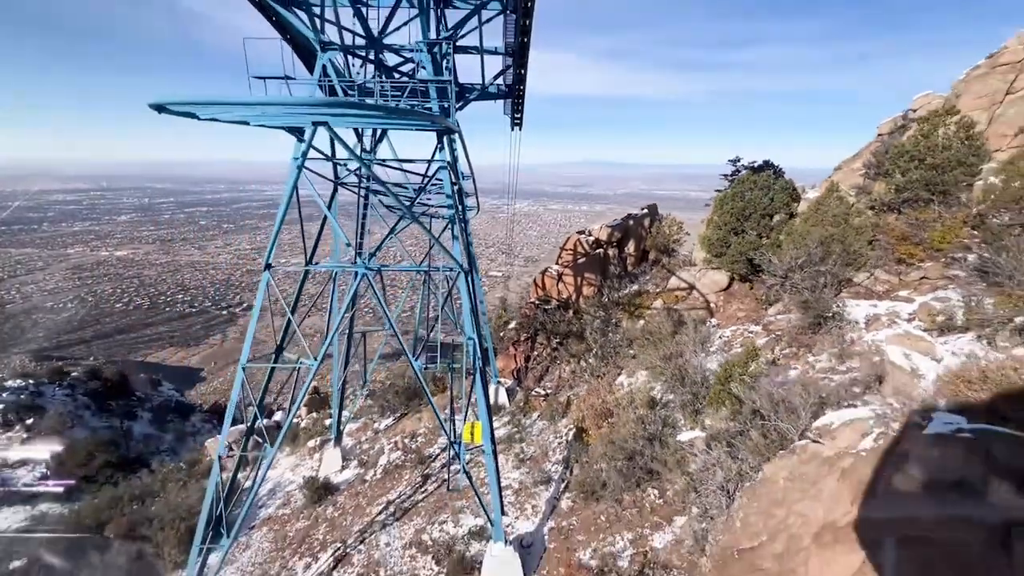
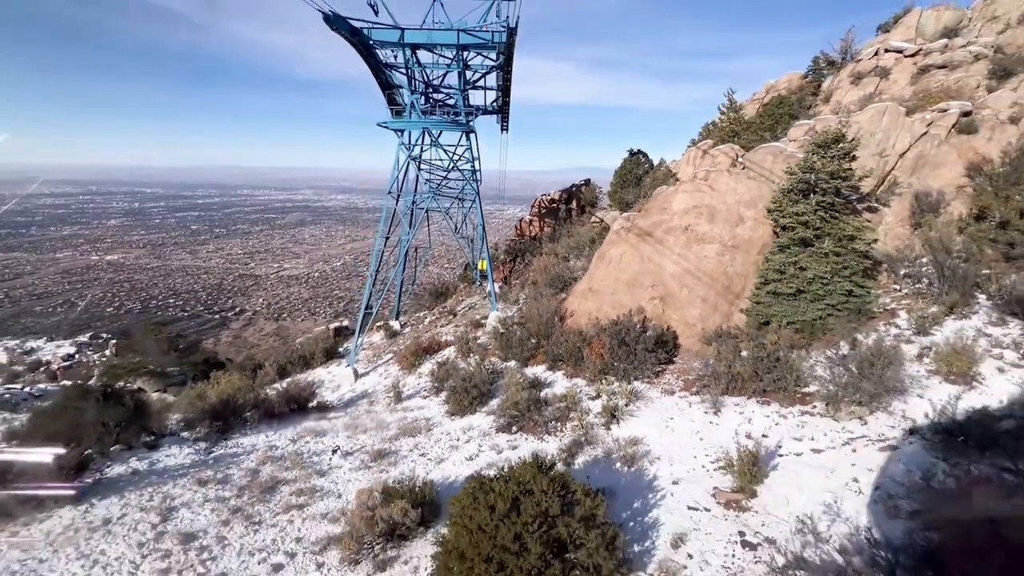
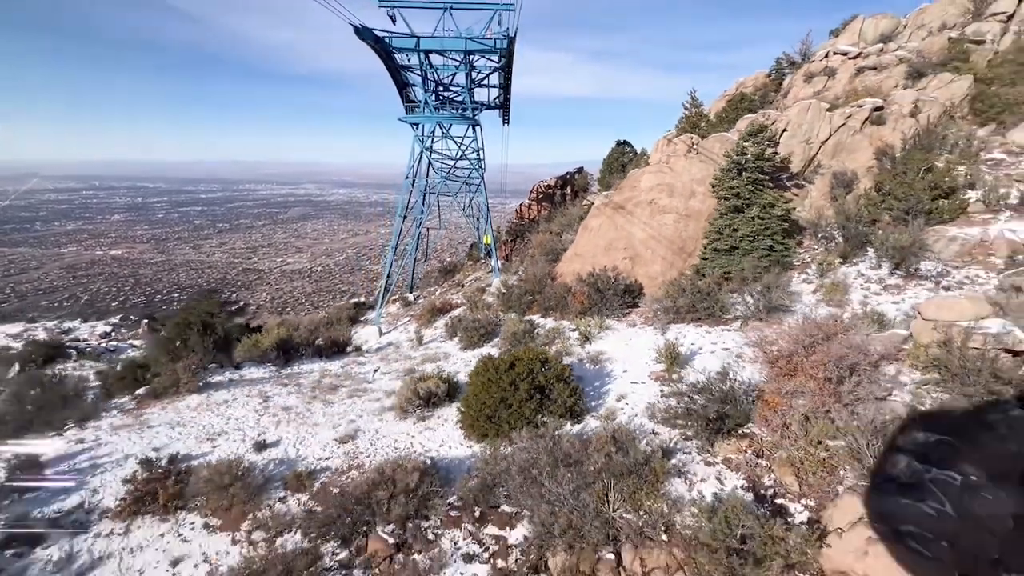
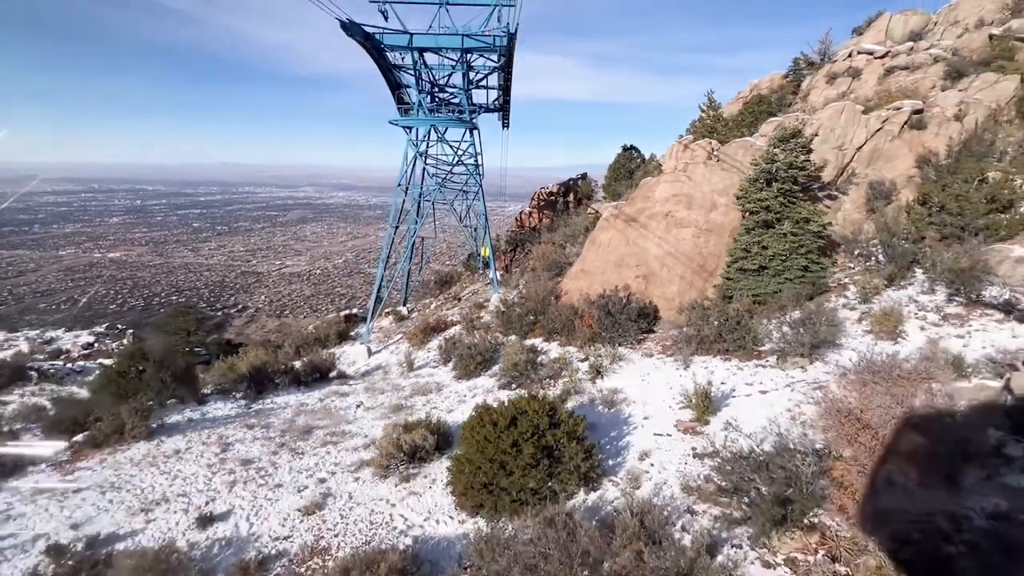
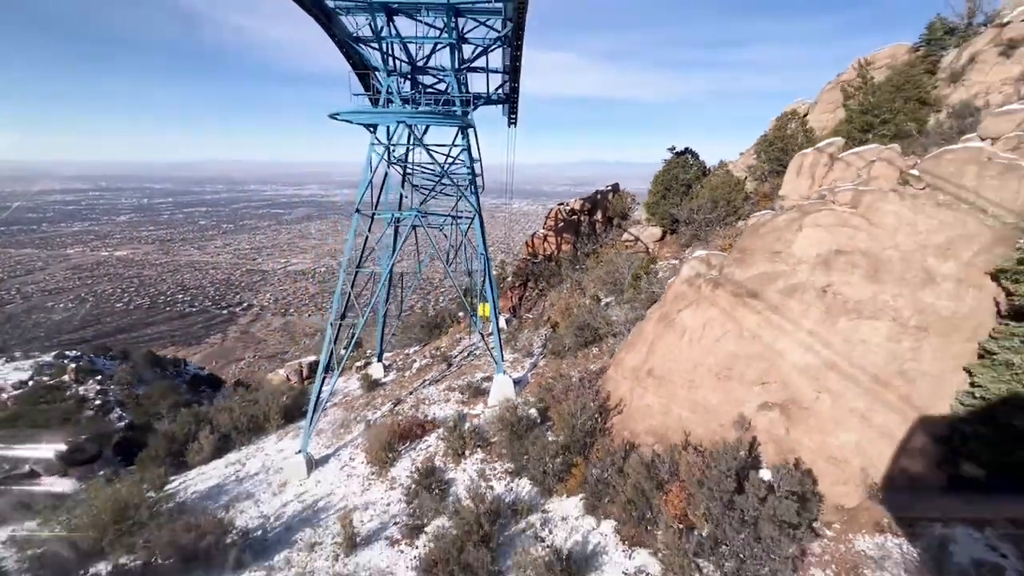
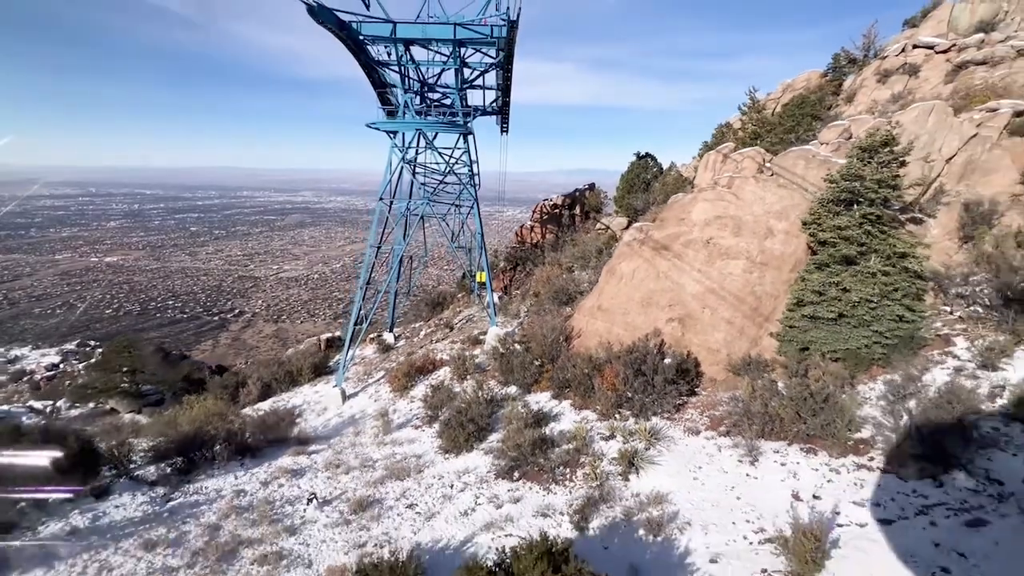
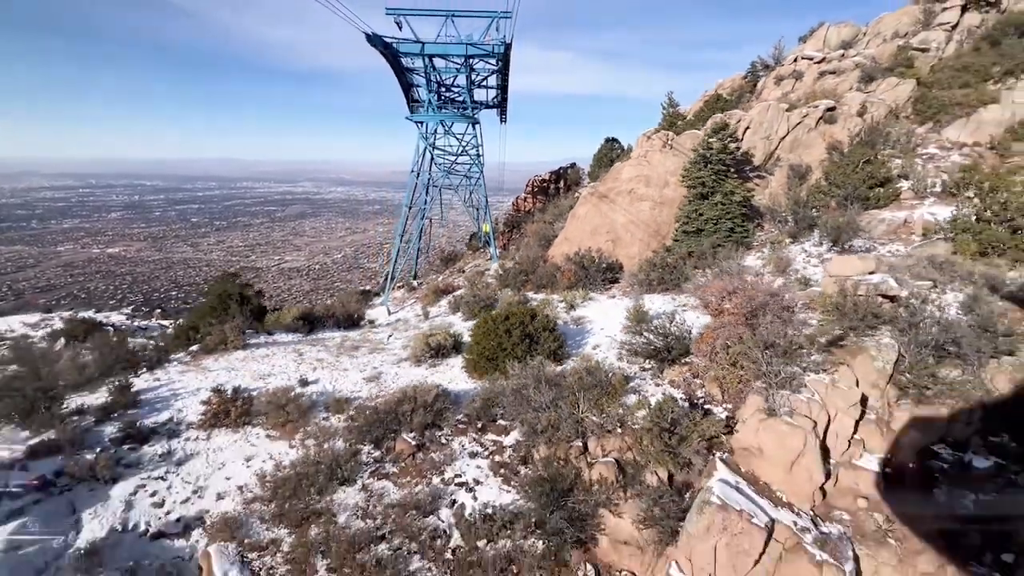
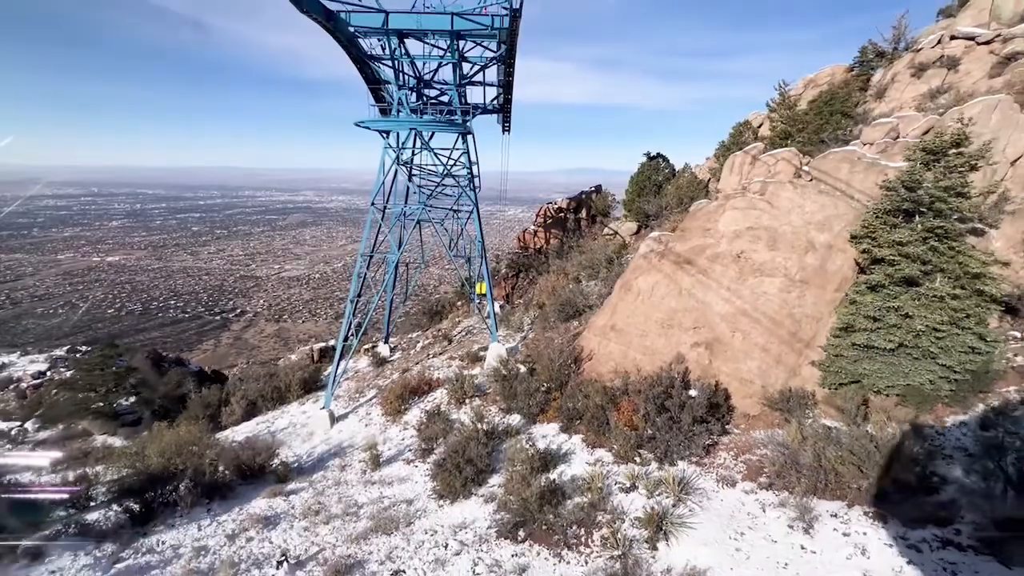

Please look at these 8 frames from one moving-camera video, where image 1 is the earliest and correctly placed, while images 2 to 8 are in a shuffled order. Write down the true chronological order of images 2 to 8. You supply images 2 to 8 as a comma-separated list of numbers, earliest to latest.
5, 8, 6, 2, 4, 3, 7
